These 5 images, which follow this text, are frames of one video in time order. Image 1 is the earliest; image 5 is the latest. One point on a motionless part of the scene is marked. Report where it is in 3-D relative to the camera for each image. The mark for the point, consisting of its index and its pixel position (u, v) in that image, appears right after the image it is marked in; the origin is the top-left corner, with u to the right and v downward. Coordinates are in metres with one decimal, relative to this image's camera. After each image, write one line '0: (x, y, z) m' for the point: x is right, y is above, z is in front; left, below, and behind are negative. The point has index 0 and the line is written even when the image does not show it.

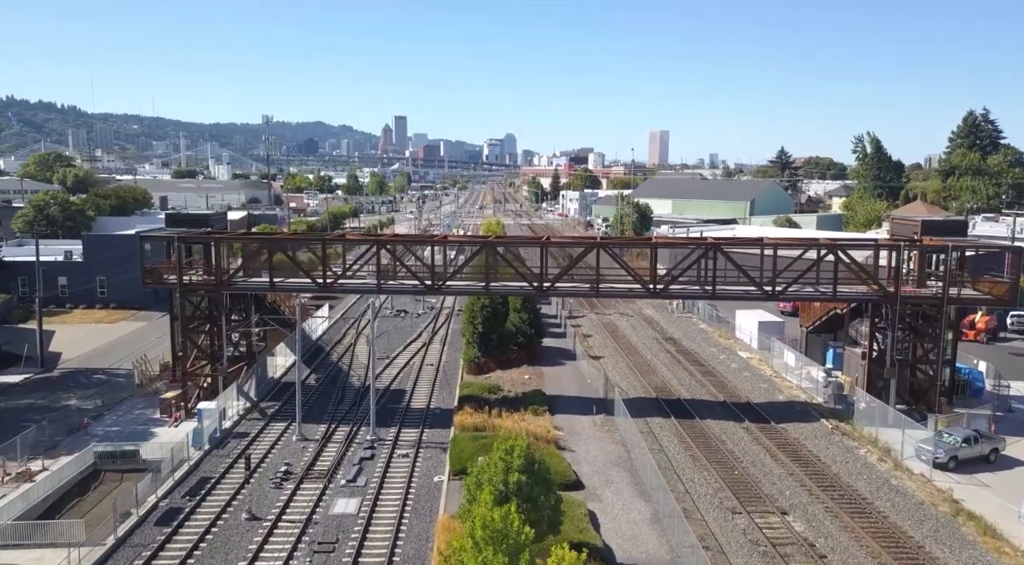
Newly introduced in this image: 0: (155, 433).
0: (-6.6, -2.8, +16.0) m
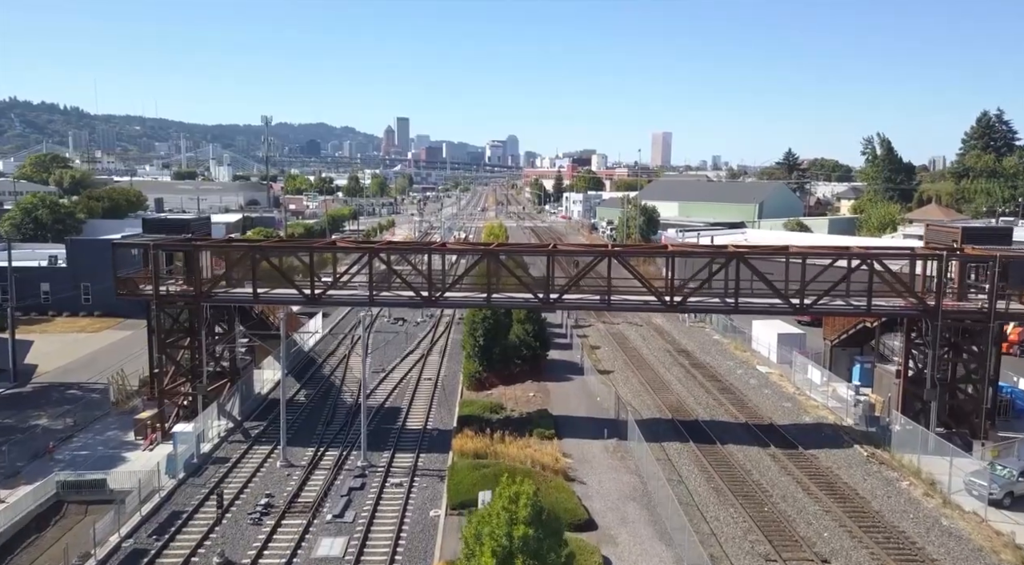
0: (-6.5, -3.0, +14.6) m
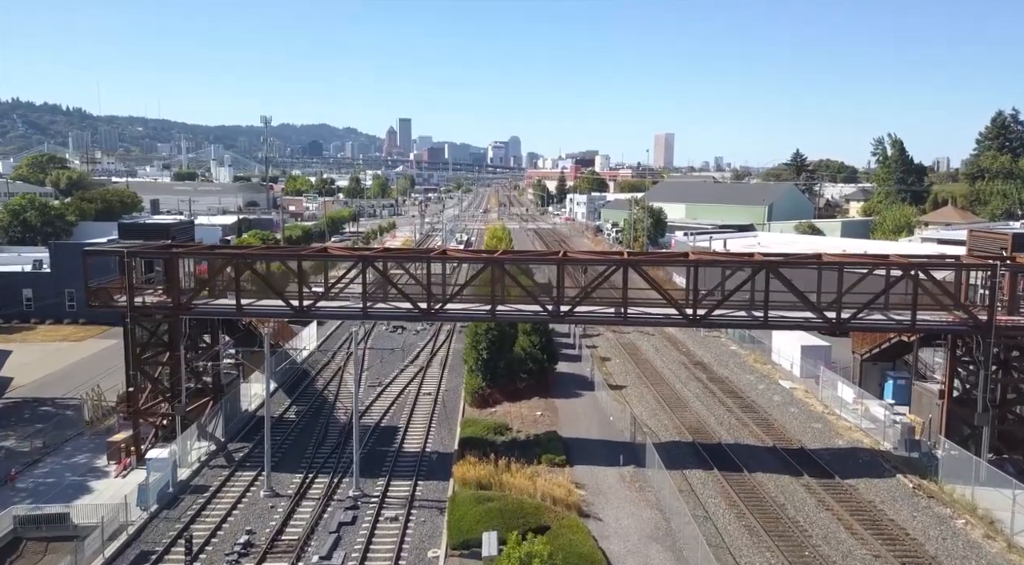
0: (-6.4, -3.2, +13.3) m
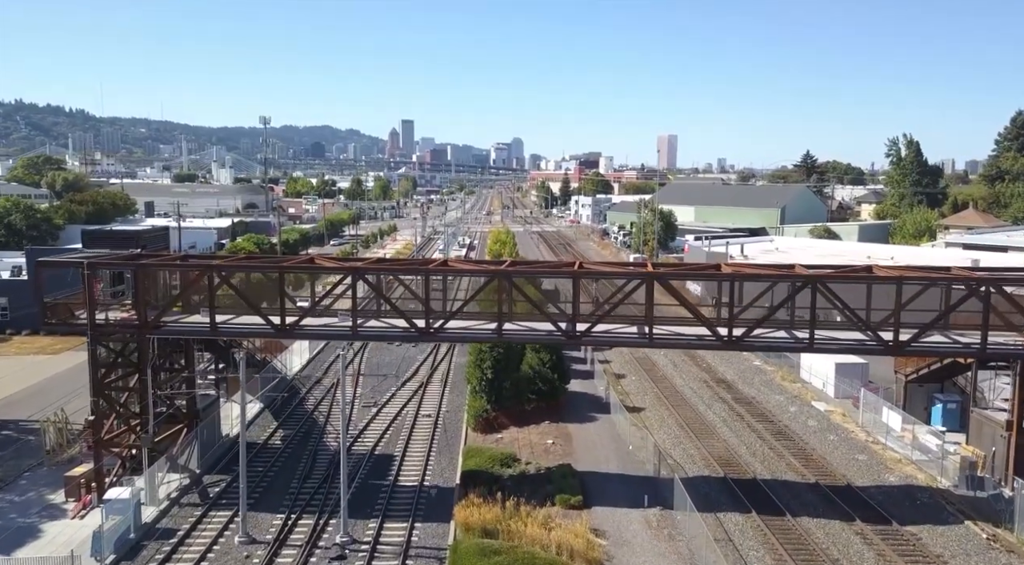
0: (-6.3, -3.4, +11.7) m
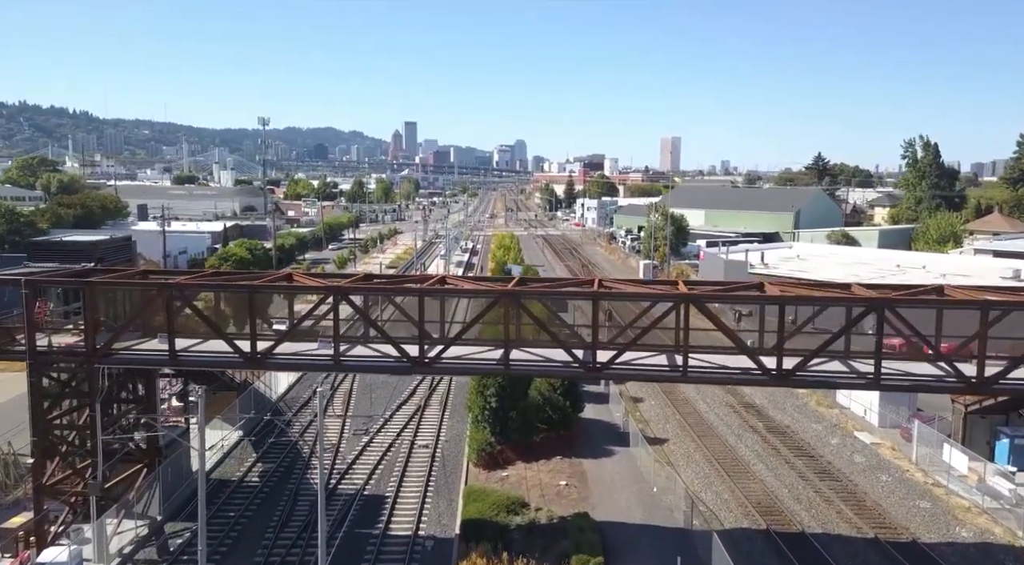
0: (-6.2, -3.7, +9.9) m
